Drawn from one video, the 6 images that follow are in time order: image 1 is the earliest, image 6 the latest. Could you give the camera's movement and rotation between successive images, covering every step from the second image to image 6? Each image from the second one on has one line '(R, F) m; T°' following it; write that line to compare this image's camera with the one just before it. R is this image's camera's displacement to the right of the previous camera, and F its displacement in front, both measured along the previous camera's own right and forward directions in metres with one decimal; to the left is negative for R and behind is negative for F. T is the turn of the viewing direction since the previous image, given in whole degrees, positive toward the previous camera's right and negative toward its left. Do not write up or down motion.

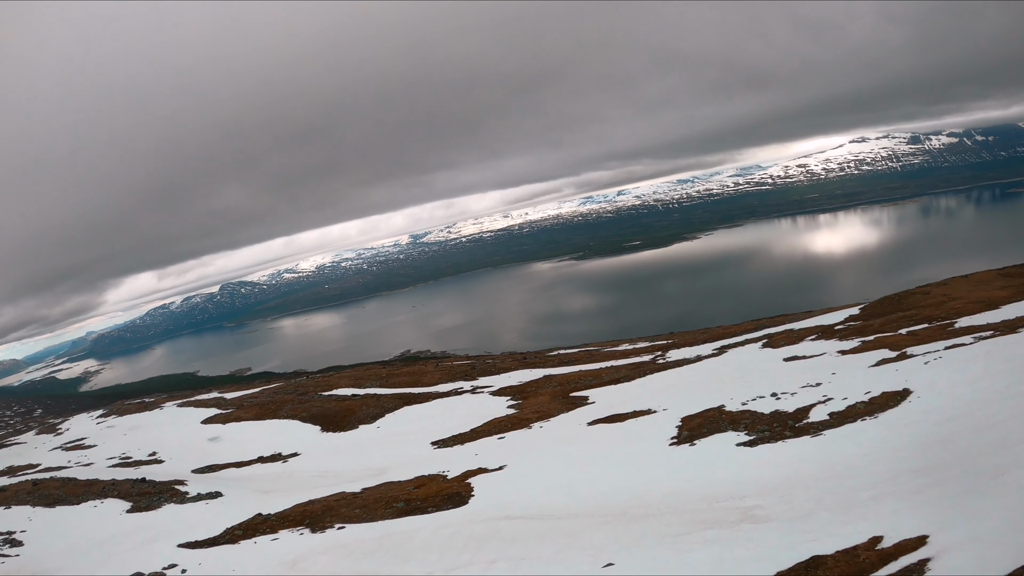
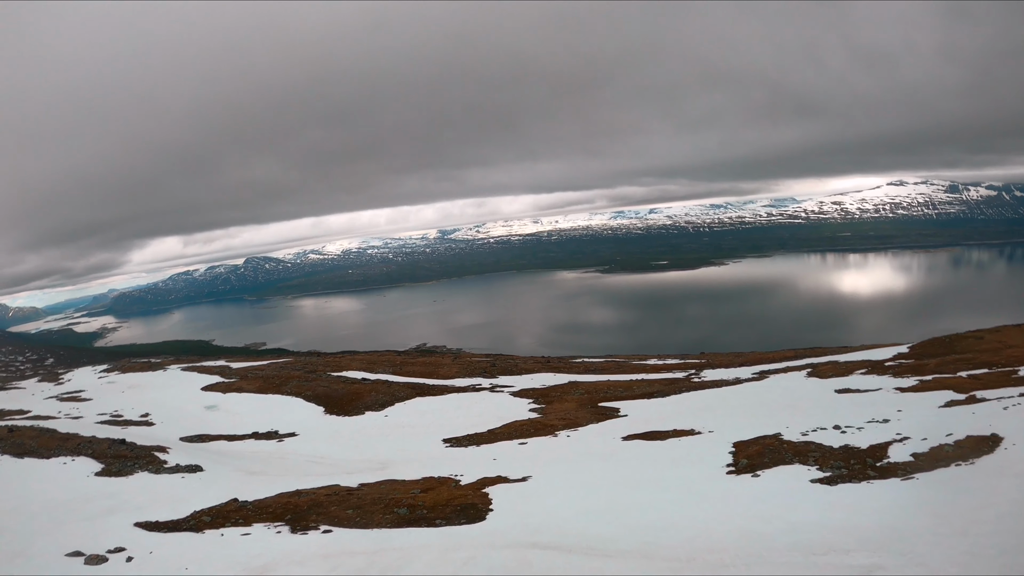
(-2.3, +7.6) m; -2°
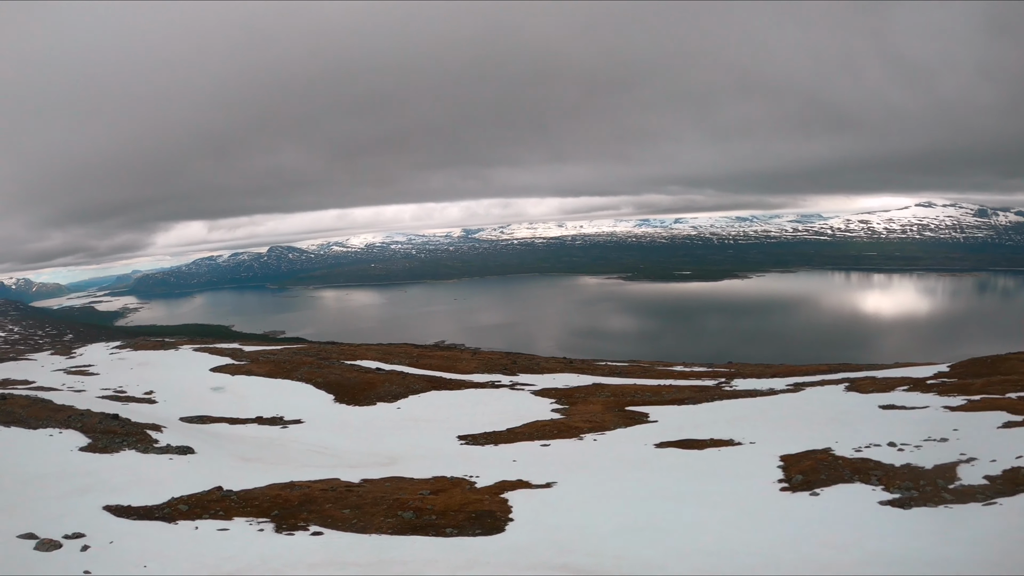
(-1.1, +5.1) m; -2°
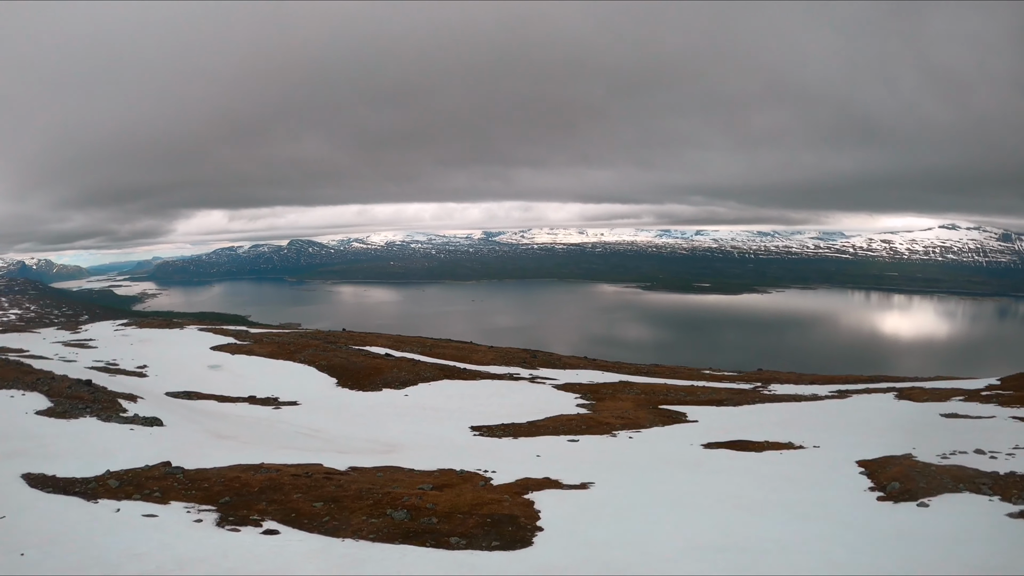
(-0.8, +7.0) m; -2°
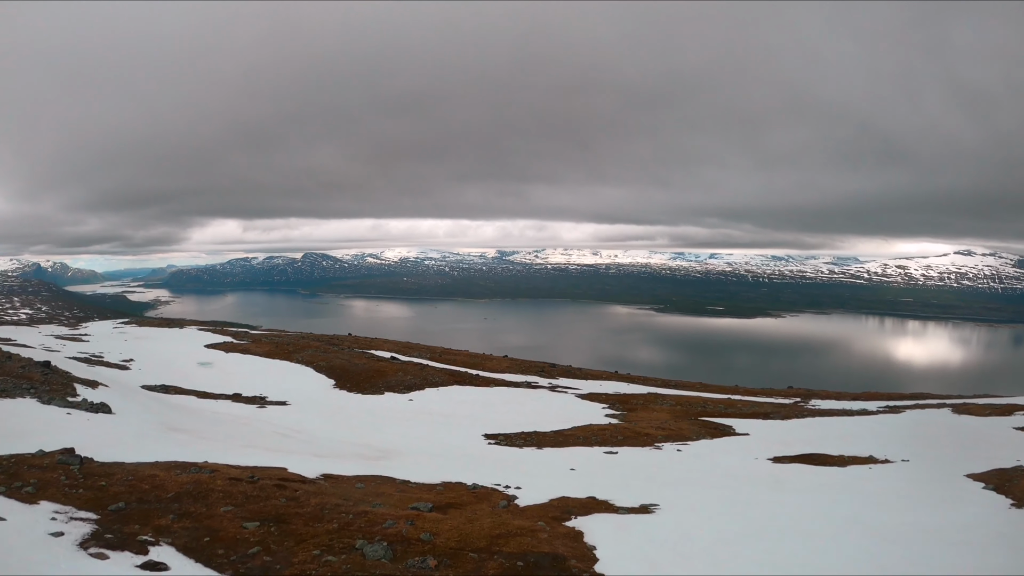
(-0.9, +7.1) m; -2°
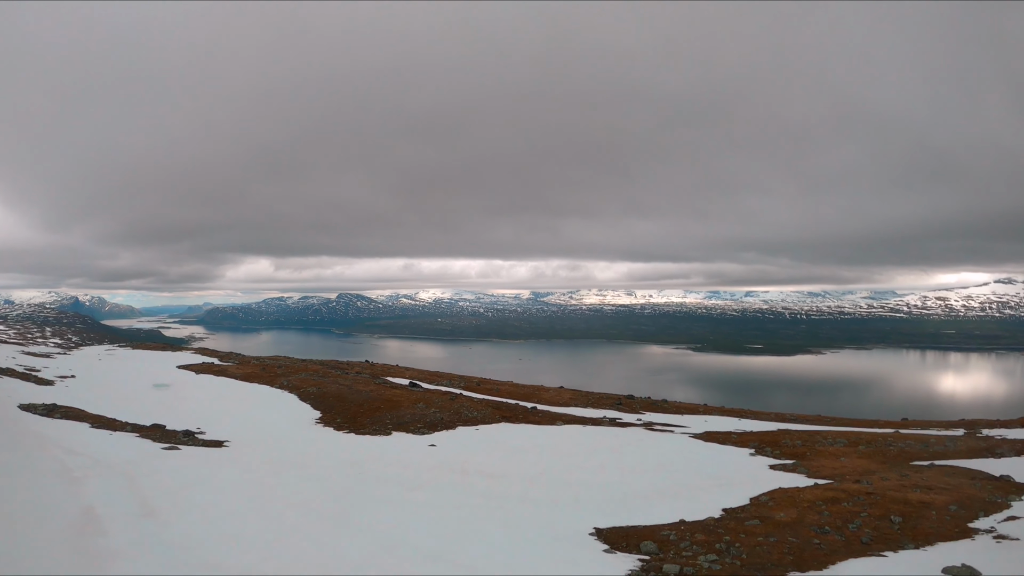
(-3.6, +20.4) m; -4°
